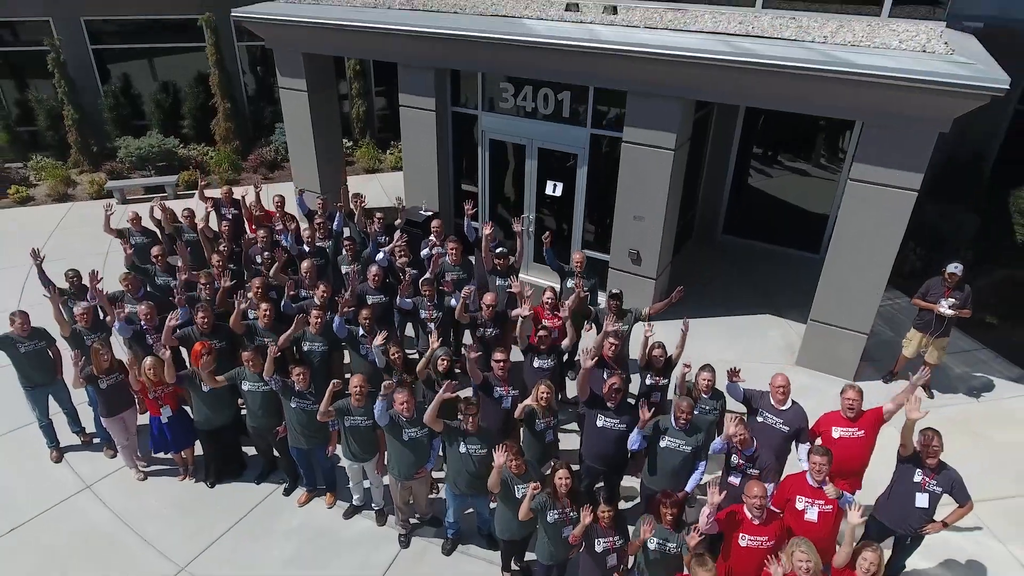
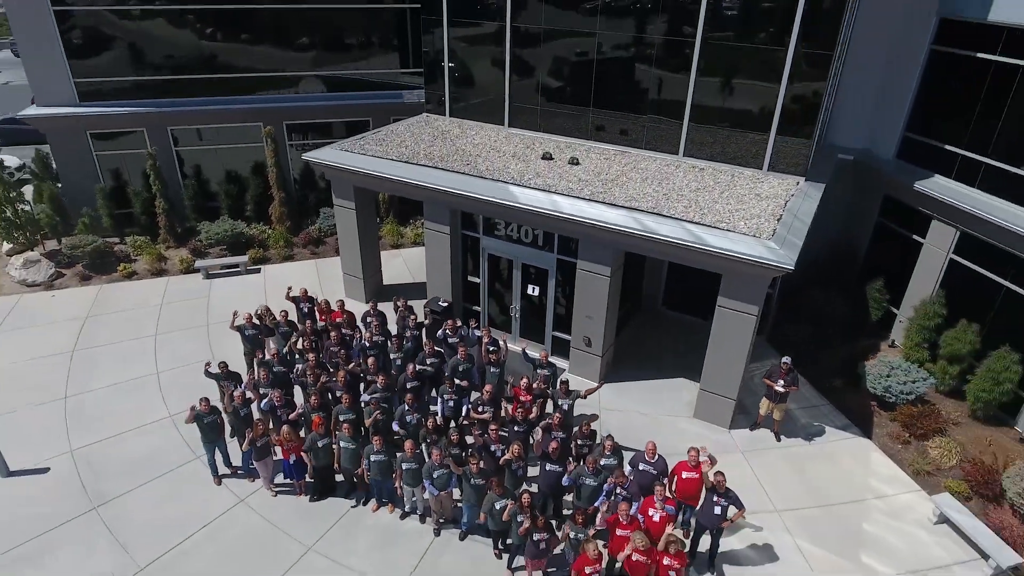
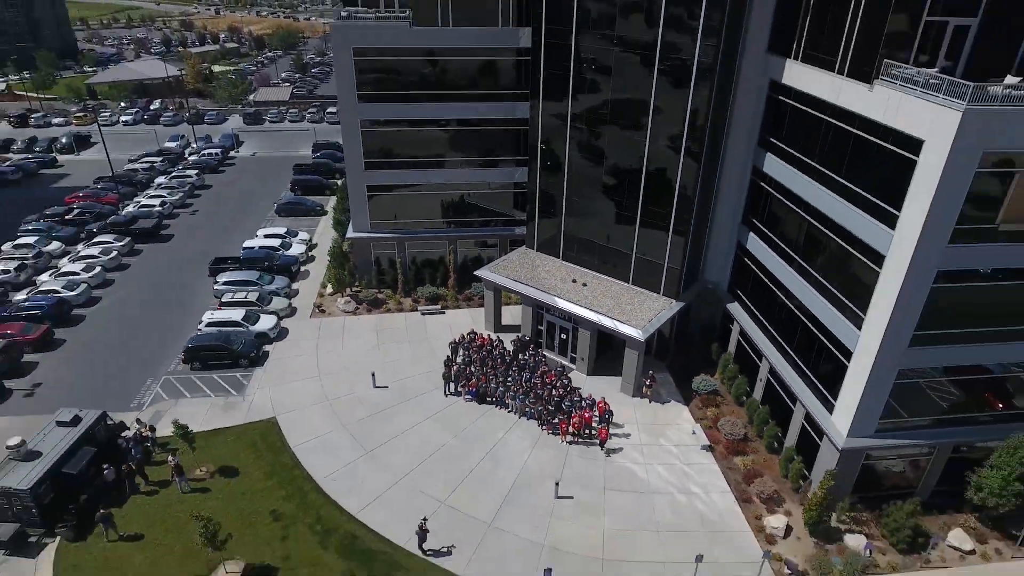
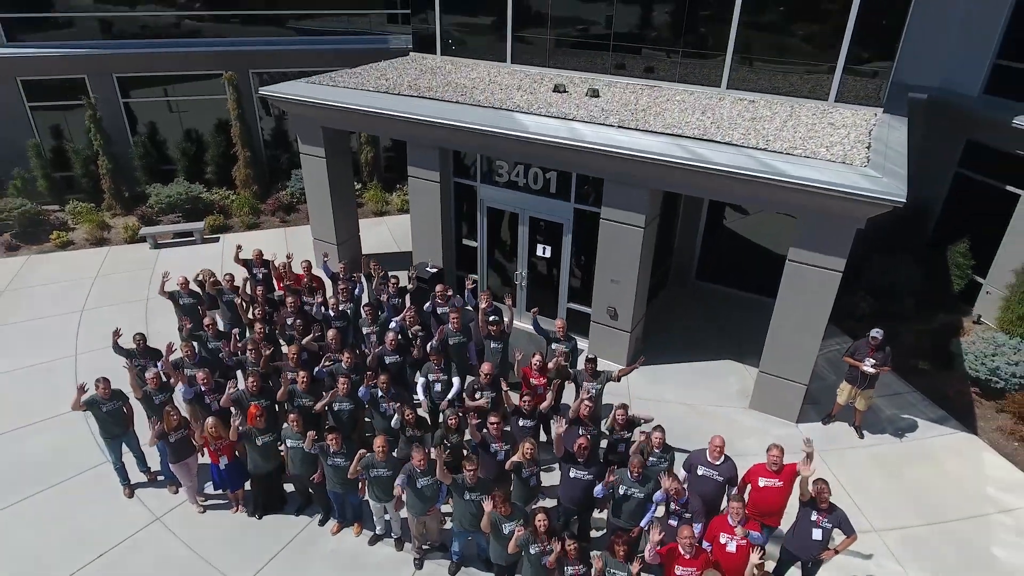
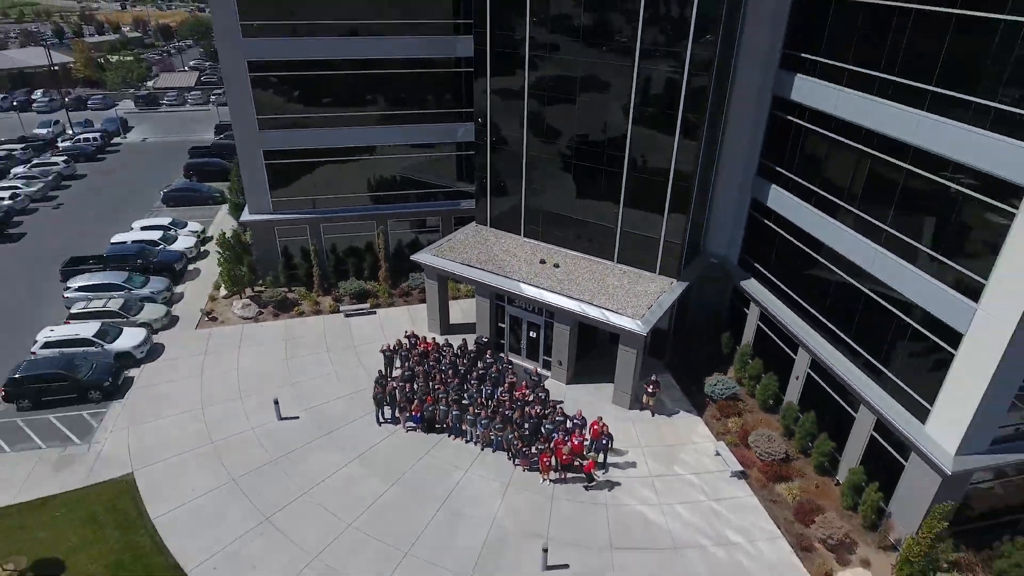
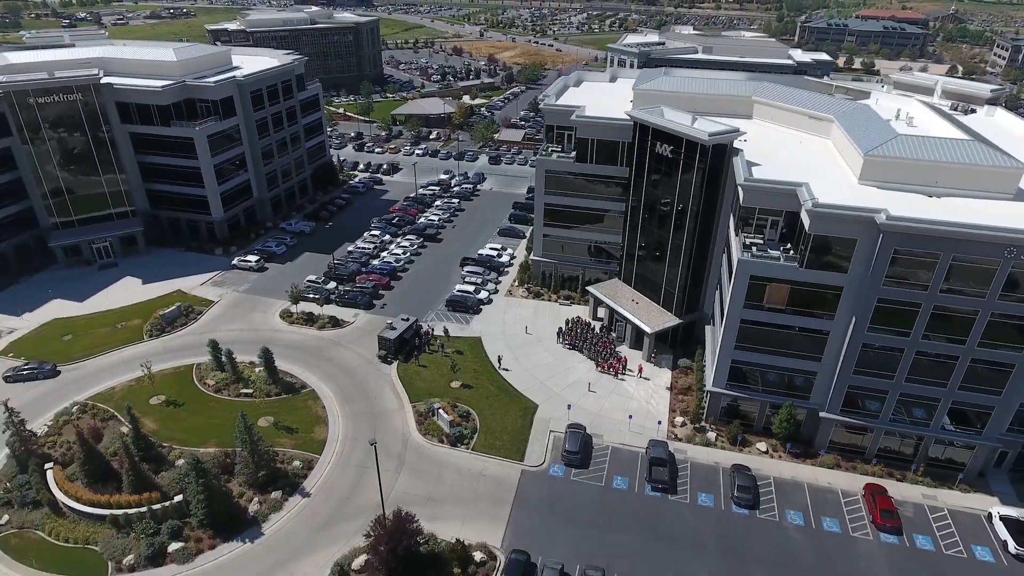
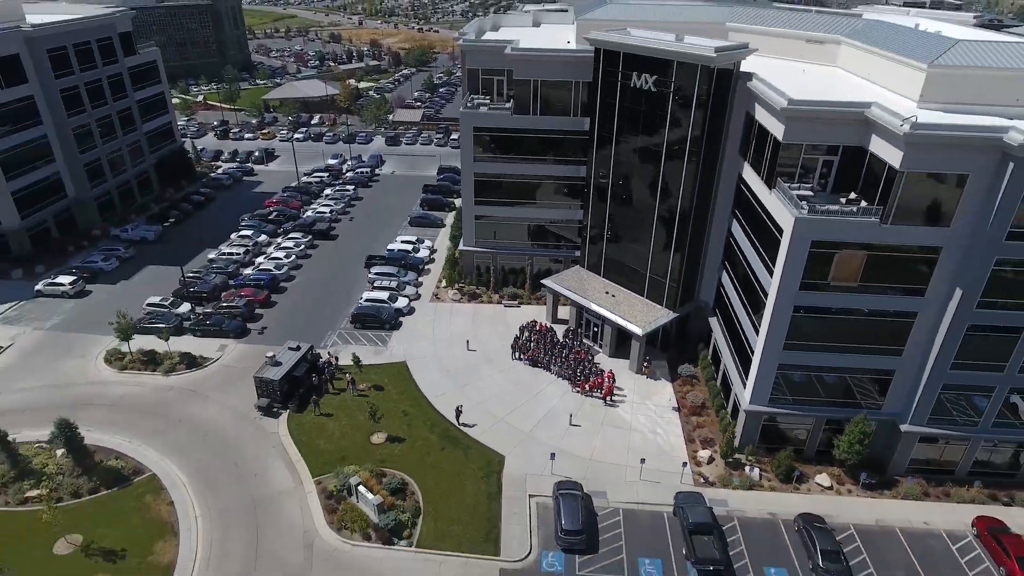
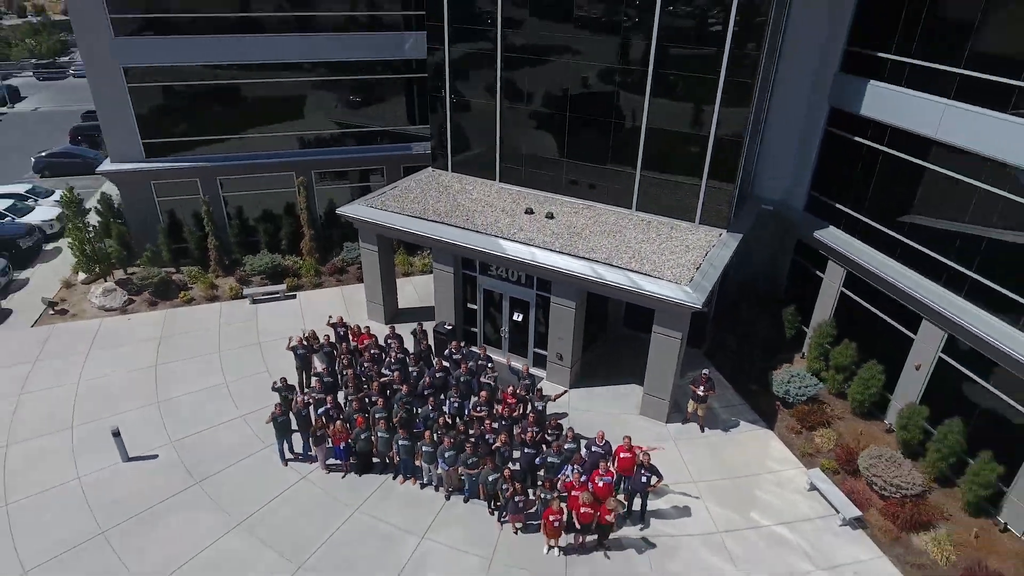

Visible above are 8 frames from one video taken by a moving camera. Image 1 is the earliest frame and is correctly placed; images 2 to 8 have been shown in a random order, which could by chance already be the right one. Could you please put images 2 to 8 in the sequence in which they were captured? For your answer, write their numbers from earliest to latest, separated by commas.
4, 2, 8, 5, 3, 7, 6
